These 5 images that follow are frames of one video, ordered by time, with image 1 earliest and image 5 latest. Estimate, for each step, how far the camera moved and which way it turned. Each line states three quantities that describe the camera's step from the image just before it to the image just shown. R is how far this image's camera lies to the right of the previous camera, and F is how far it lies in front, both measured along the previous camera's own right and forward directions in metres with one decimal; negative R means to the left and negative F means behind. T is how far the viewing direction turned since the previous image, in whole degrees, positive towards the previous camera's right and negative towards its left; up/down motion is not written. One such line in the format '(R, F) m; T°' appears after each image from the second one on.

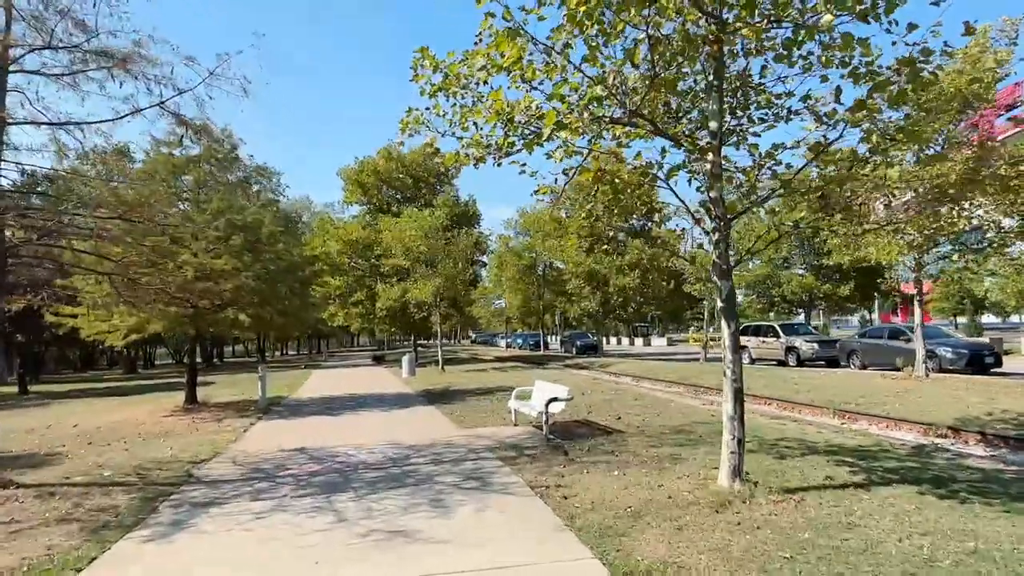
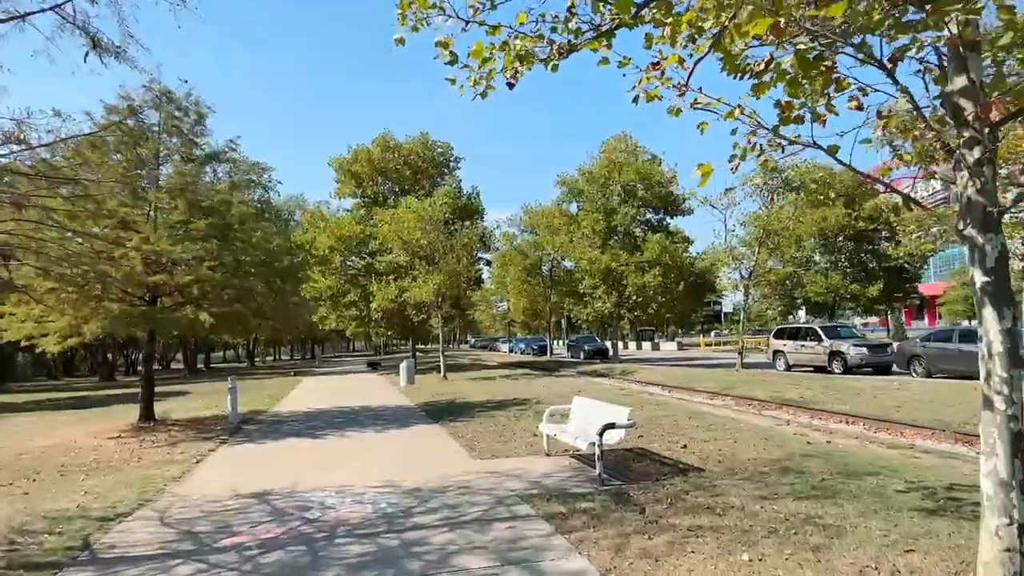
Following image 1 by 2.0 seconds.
(-0.5, +3.0) m; 0°
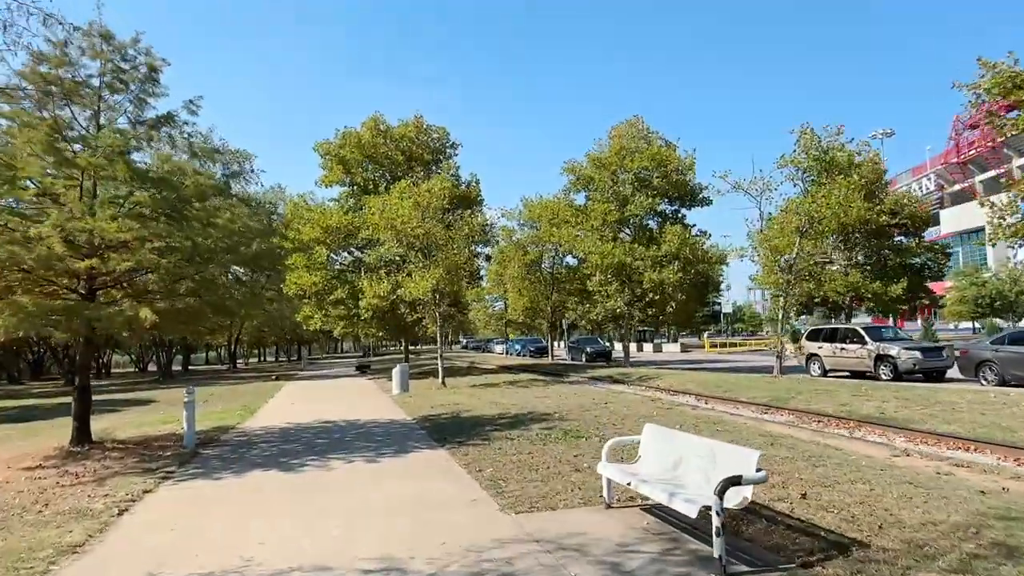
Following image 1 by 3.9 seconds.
(-0.6, +2.9) m; +1°
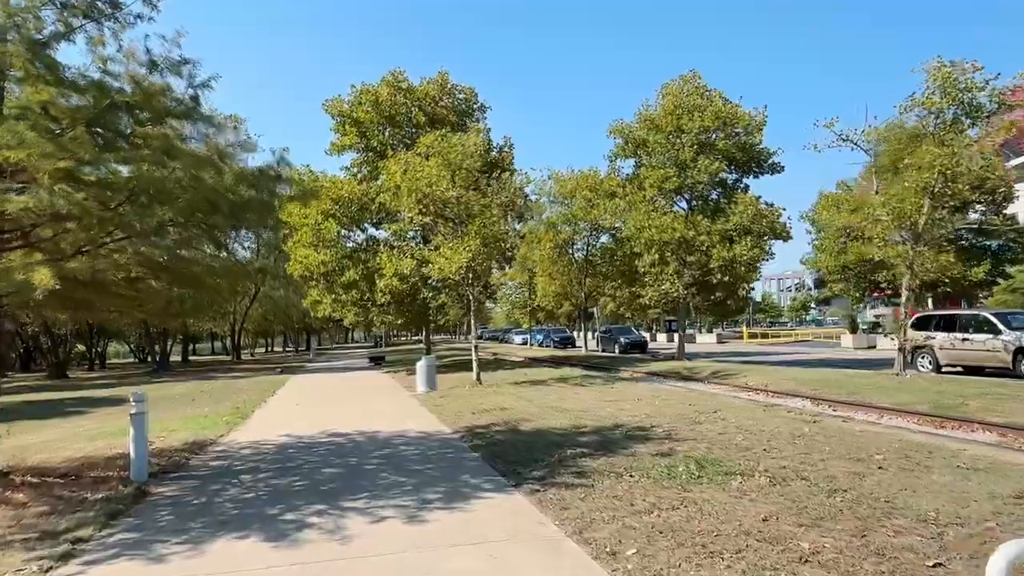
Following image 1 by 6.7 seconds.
(-1.2, +4.1) m; -1°
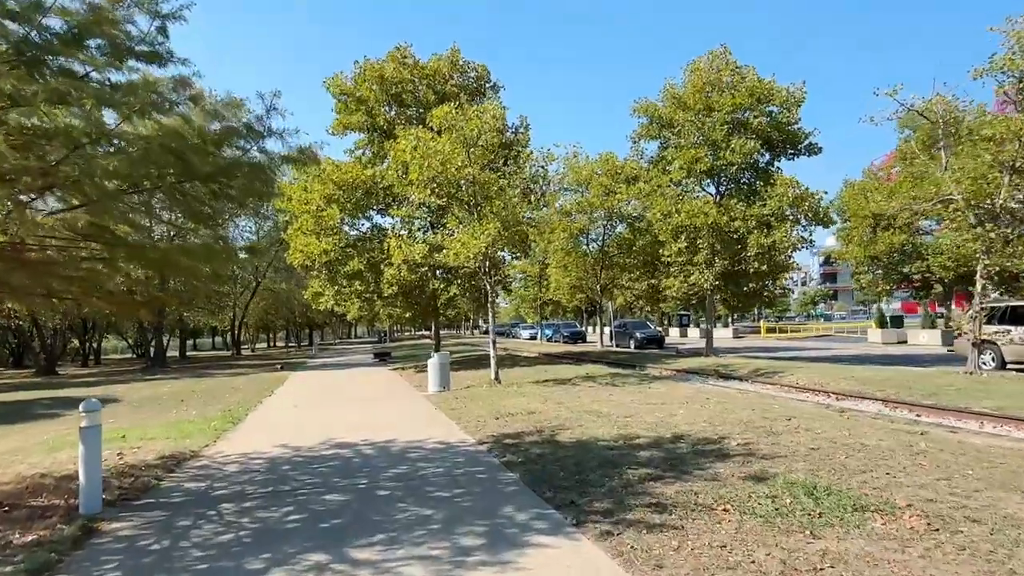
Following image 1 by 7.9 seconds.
(-0.5, +1.9) m; 0°
